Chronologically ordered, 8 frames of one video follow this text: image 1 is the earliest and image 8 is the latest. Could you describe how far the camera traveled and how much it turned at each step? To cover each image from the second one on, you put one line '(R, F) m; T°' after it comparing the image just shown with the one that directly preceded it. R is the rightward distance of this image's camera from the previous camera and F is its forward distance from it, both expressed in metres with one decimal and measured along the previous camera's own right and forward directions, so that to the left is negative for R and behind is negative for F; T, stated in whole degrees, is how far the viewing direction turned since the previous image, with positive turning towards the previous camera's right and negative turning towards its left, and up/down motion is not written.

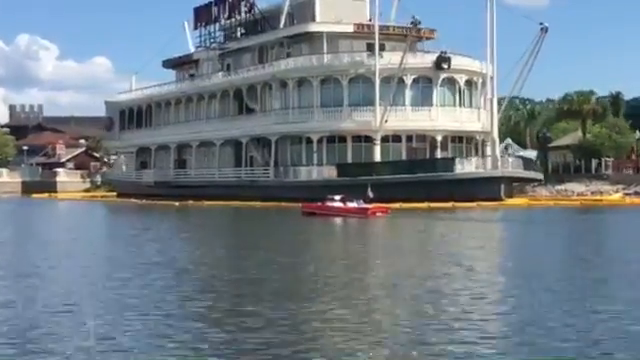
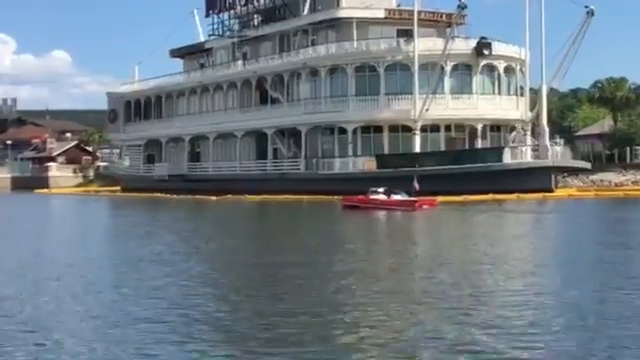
(-3.3, +2.1) m; +2°
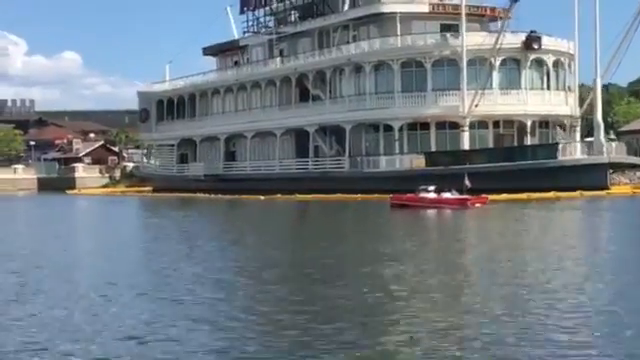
(-1.5, +1.0) m; -1°
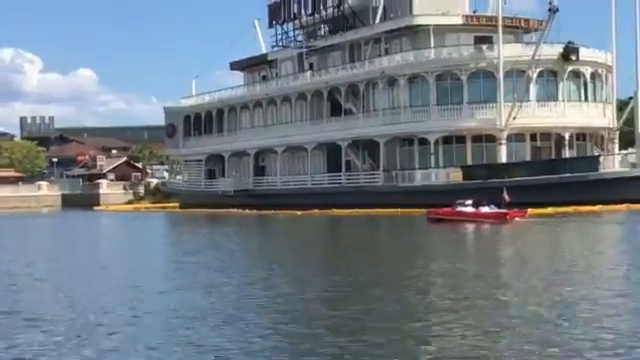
(-0.9, +0.6) m; -1°
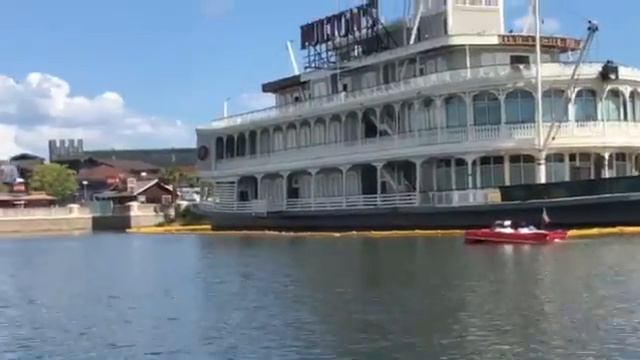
(-0.5, +0.3) m; -1°
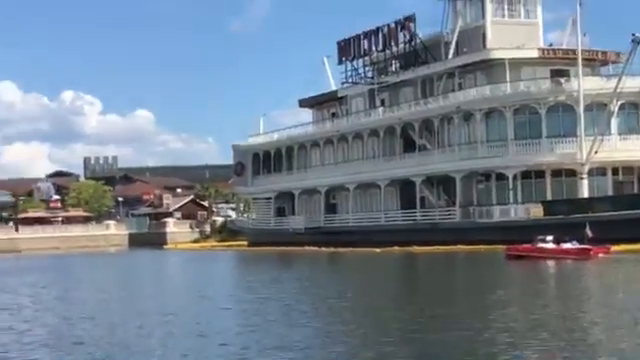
(-0.4, +0.2) m; -2°
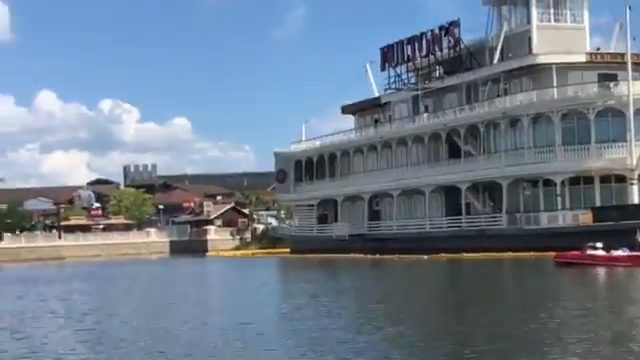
(-0.4, +0.2) m; -2°
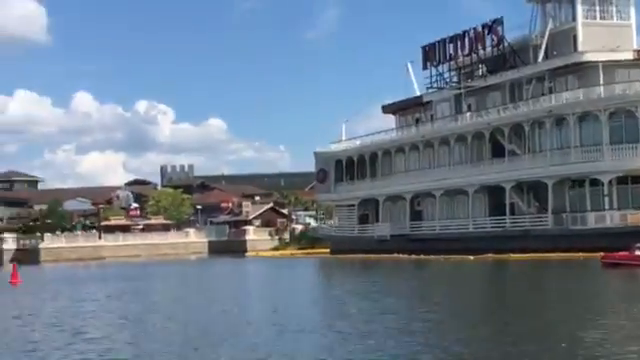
(-0.4, +0.3) m; -2°
